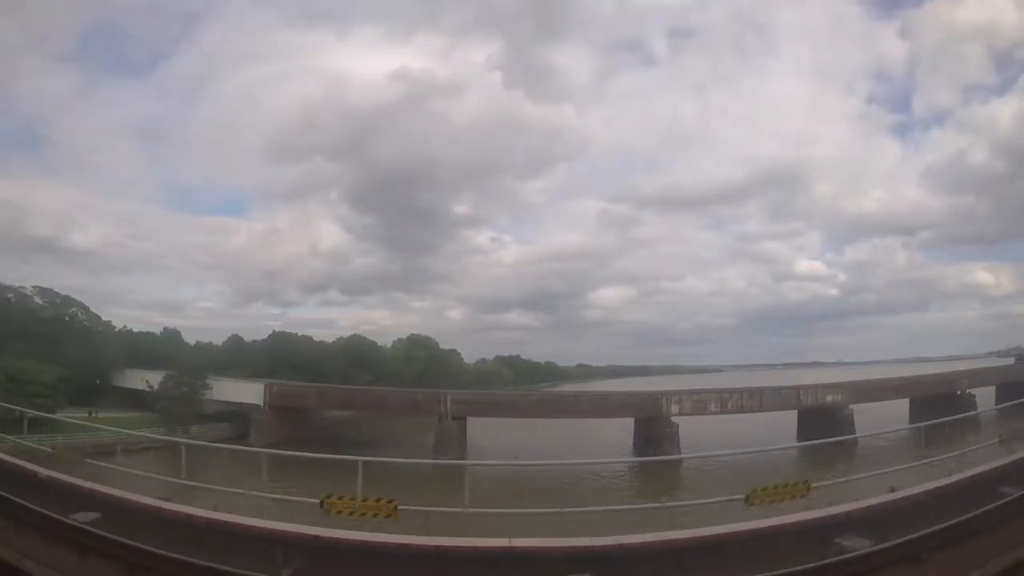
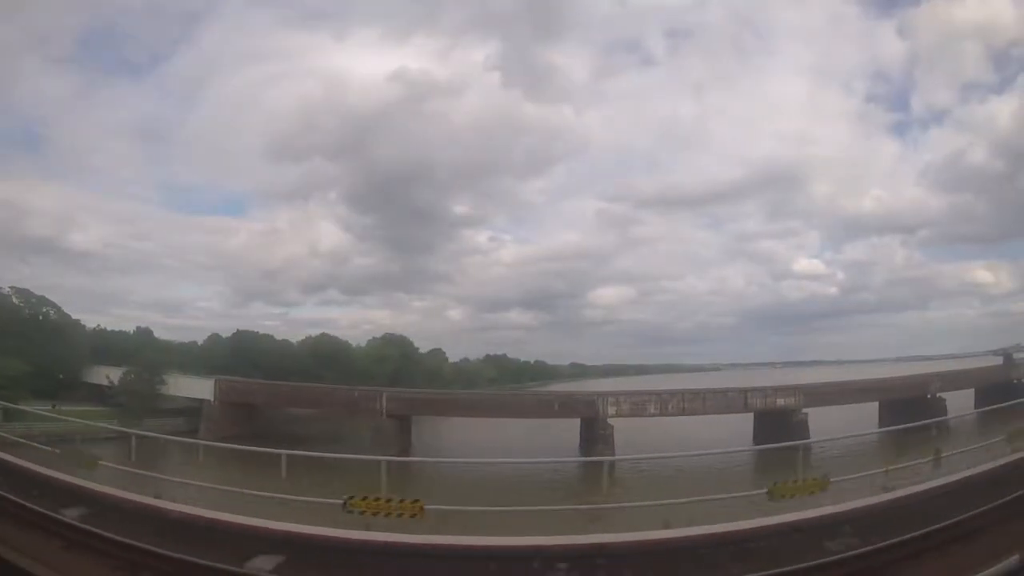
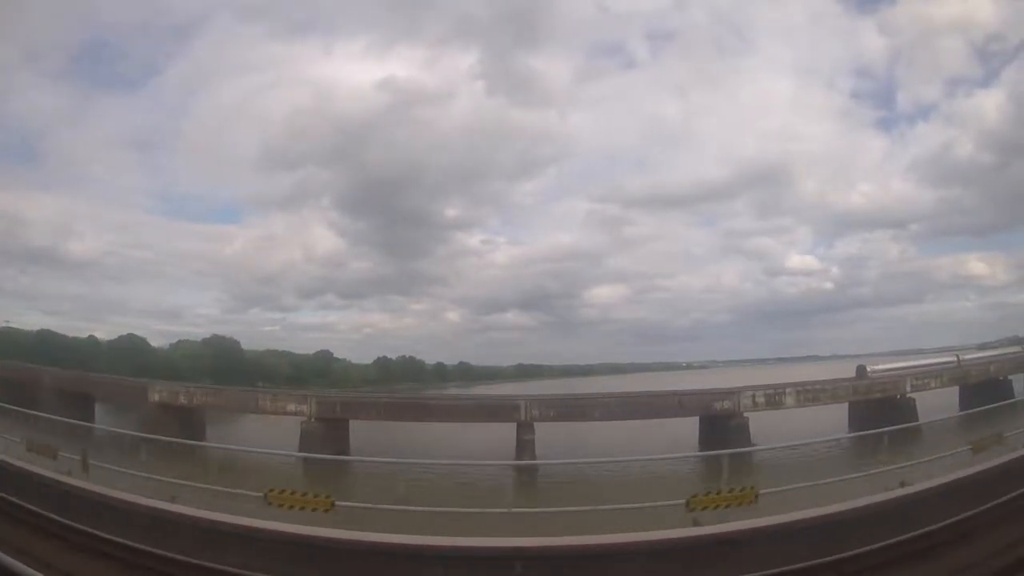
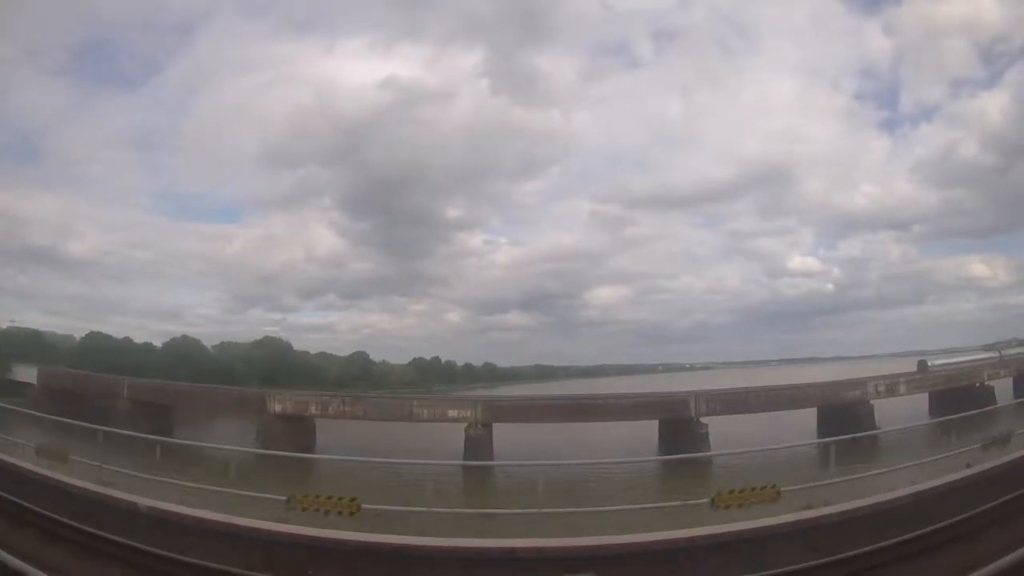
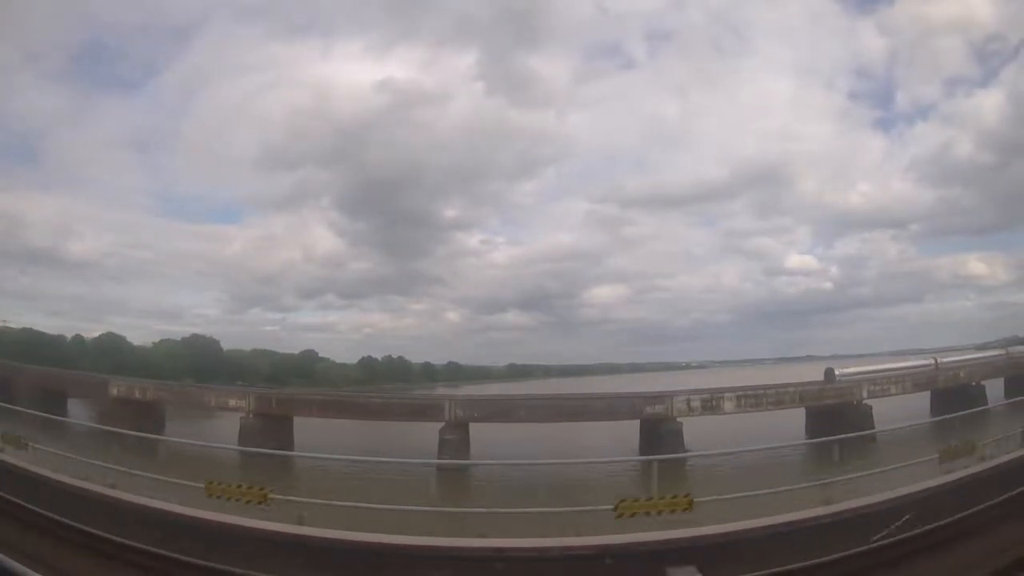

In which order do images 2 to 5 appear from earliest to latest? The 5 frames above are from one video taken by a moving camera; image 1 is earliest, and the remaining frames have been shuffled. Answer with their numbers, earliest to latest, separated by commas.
2, 4, 3, 5
